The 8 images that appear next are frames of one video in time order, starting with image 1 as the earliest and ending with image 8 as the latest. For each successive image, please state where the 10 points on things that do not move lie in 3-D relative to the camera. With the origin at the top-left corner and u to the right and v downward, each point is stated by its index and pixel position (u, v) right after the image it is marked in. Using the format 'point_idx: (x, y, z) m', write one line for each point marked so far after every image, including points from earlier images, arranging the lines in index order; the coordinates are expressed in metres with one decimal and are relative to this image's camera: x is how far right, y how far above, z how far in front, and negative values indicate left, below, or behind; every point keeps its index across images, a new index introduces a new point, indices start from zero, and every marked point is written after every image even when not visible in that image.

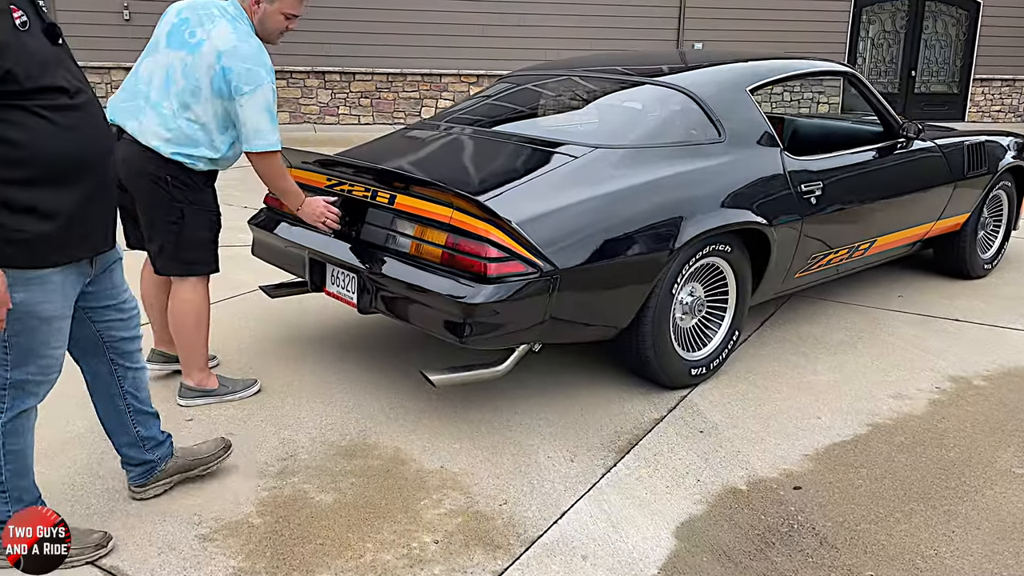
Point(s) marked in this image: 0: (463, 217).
0: (-0.2, +0.3, +3.1) m
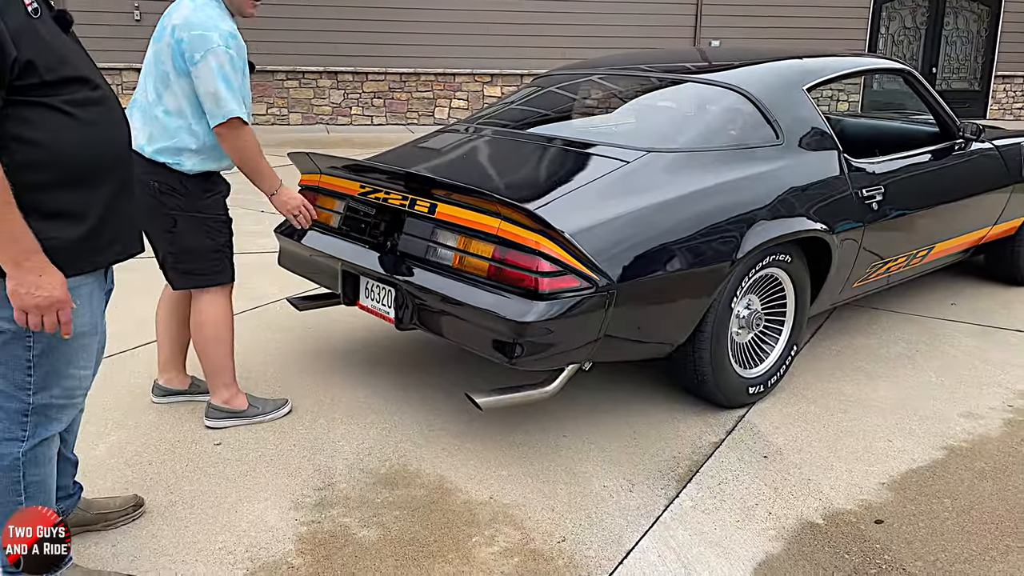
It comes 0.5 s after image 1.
0: (0.0, +0.2, +2.9) m
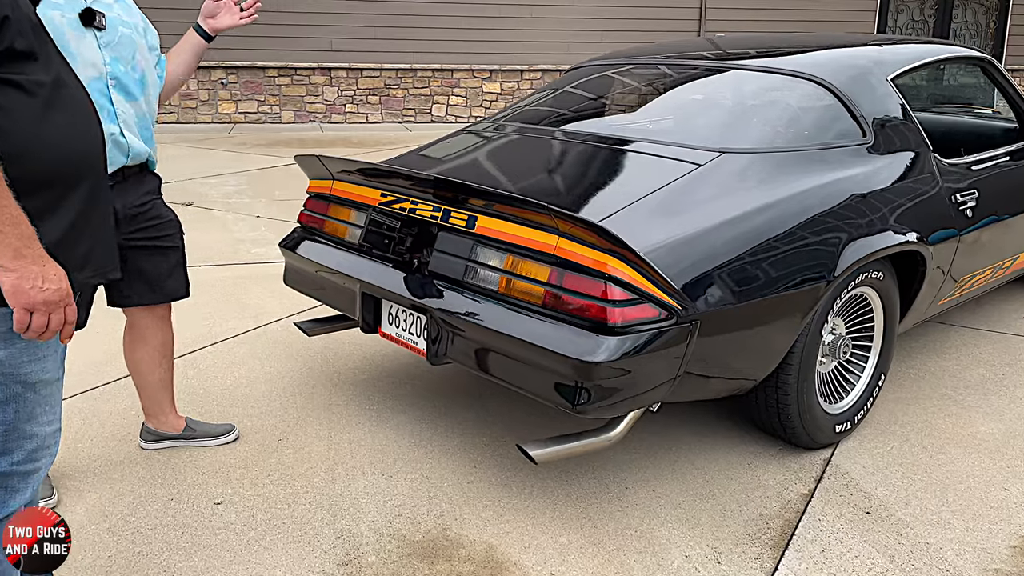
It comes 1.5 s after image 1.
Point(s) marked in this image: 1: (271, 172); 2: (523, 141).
0: (+0.2, +0.1, +2.4) m
1: (-2.6, +1.3, +8.9) m
2: (0.0, +0.6, +3.6) m
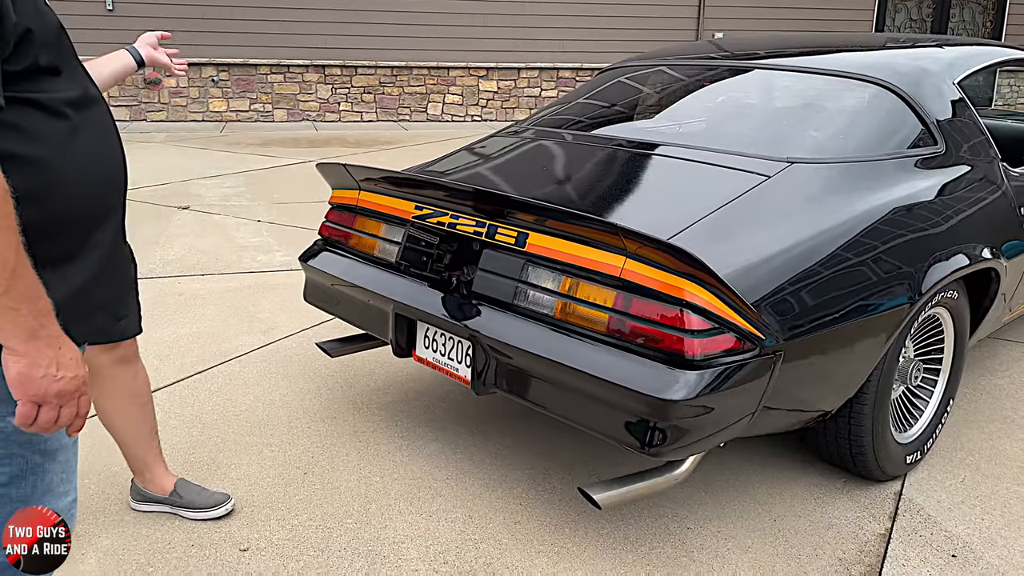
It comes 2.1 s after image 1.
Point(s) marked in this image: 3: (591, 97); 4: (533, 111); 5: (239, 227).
0: (+0.3, +0.1, +2.2) m
1: (-2.6, +1.2, +8.7) m
2: (+0.2, +0.6, +3.3) m
3: (+0.3, +0.9, +3.9) m
4: (+0.3, +2.7, +12.4) m
5: (-2.1, +0.5, +6.4) m
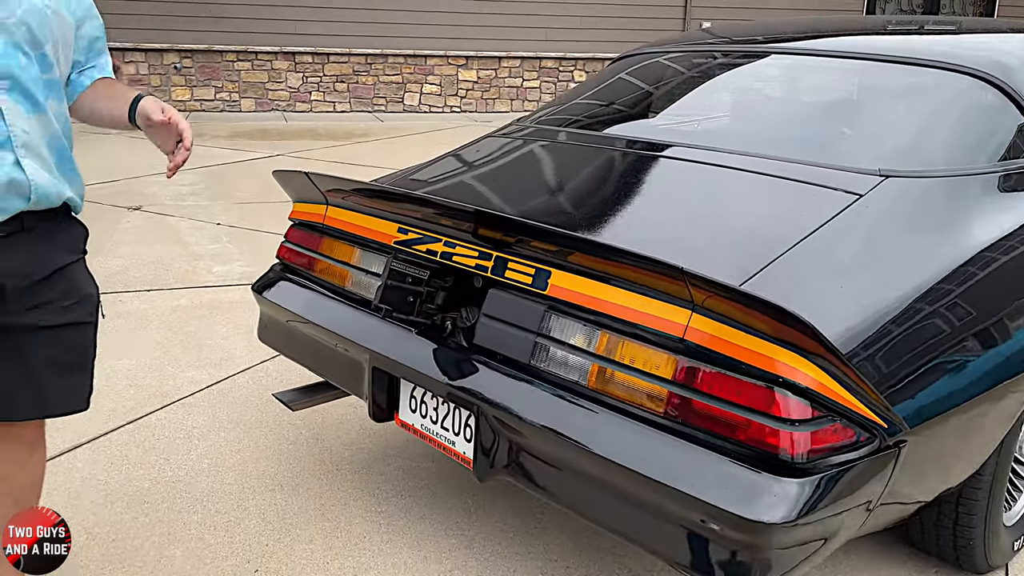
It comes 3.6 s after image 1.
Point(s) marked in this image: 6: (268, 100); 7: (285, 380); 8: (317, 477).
0: (+0.4, -0.1, +1.6) m
1: (-2.7, +1.1, +8.0) m
2: (+0.2, +0.5, +2.7) m
3: (+0.3, +0.8, +3.3) m
4: (0.0, +2.7, +11.8) m
5: (-2.2, +0.4, +5.7) m
6: (-3.2, +2.5, +10.9) m
7: (-0.9, -0.4, +3.4) m
8: (-0.6, -0.6, +2.7) m
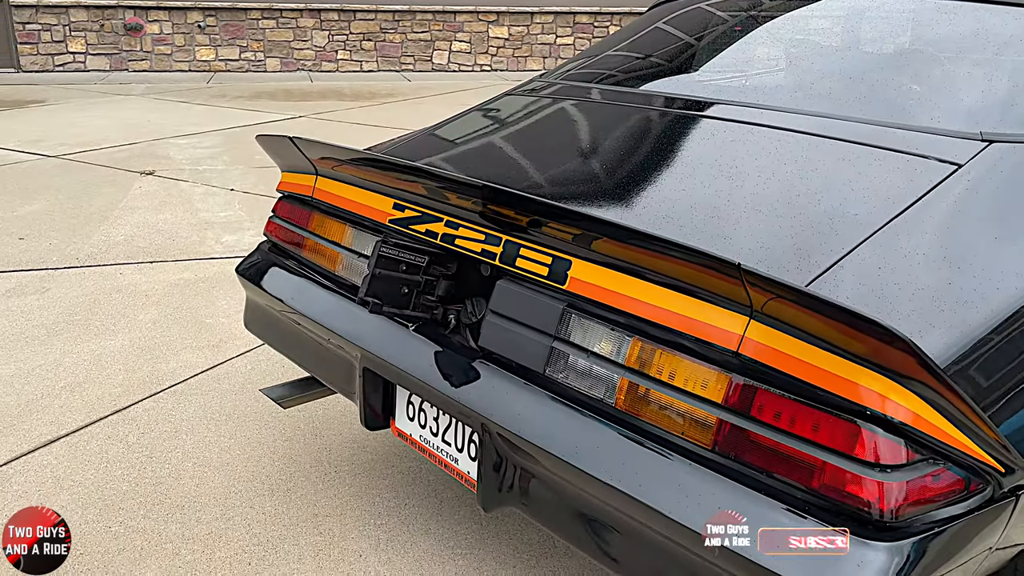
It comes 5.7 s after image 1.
0: (+0.4, -0.1, +1.2) m
1: (-2.4, +1.5, +7.7) m
2: (+0.2, +0.5, +2.4) m
3: (+0.4, +0.9, +2.9) m
4: (+0.5, +3.1, +11.3) m
5: (-2.0, +0.6, +5.4) m
6: (-2.8, +2.9, +10.5) m
7: (-0.8, -0.3, +3.1) m
8: (-0.6, -0.5, +2.4) m
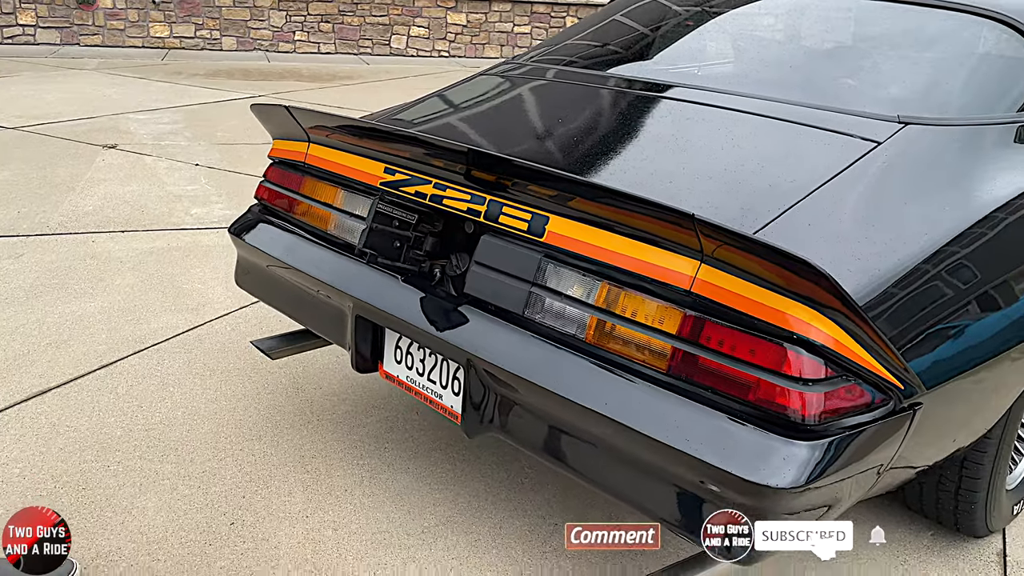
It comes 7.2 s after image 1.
0: (+0.4, 0.0, +1.5) m
1: (-2.8, +1.7, +7.7) m
2: (+0.2, +0.6, +2.6) m
3: (+0.3, +1.0, +3.1) m
4: (-0.1, +3.3, +11.5) m
5: (-2.3, +0.8, +5.5) m
6: (-3.3, +3.2, +10.5) m
7: (-1.0, -0.2, +3.3) m
8: (-0.7, -0.4, +2.6) m
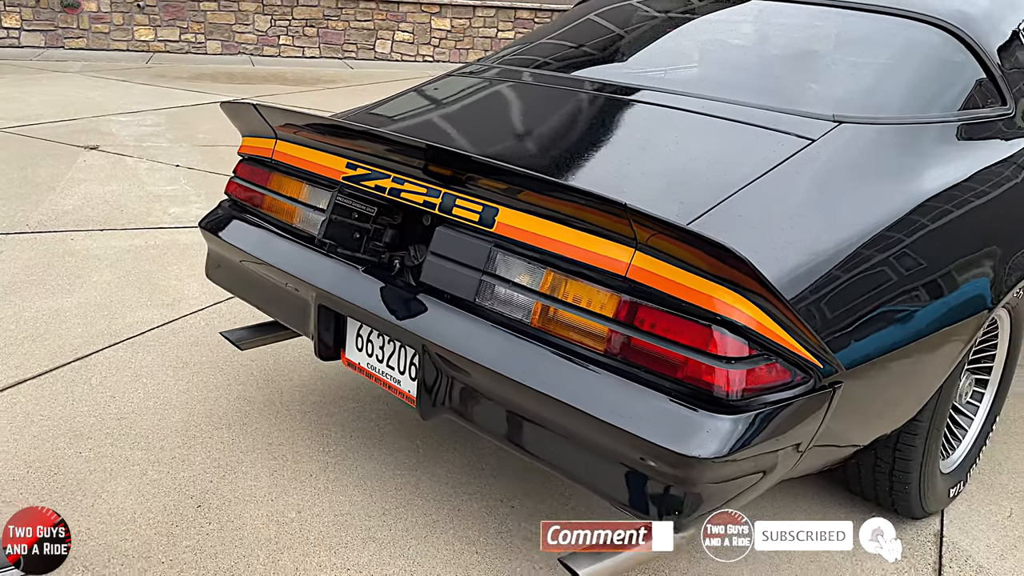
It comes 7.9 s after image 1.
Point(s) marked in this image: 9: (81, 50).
0: (+0.3, 0.0, +1.6) m
1: (-3.0, +1.7, +7.8) m
2: (0.0, +0.6, +2.7) m
3: (+0.2, +1.0, +3.2) m
4: (-0.3, +3.3, +11.6) m
5: (-2.4, +0.8, +5.6) m
6: (-3.5, +3.2, +10.6) m
7: (-1.1, -0.1, +3.3) m
8: (-0.8, -0.4, +2.6) m
9: (-5.2, +2.9, +10.0) m
